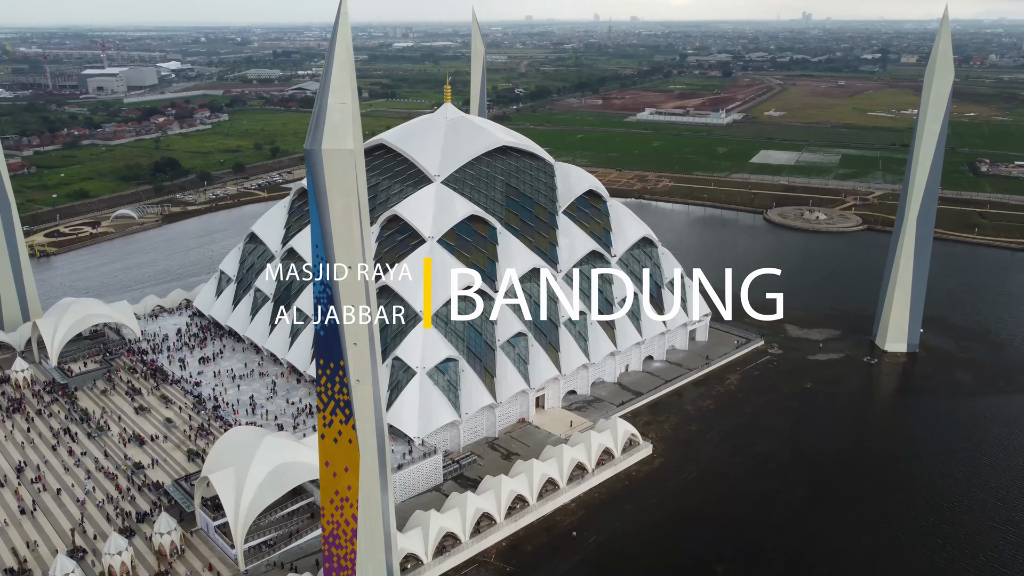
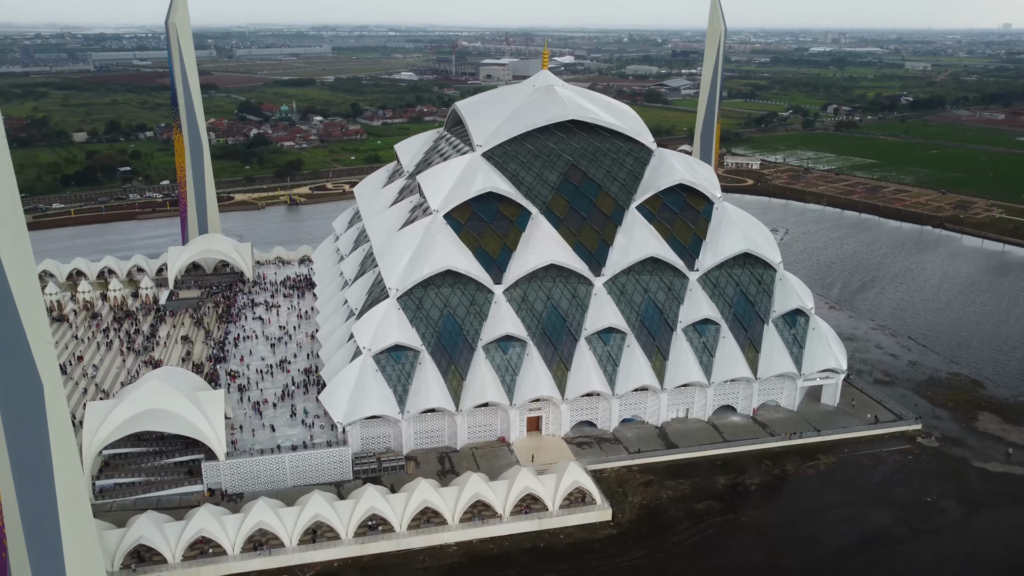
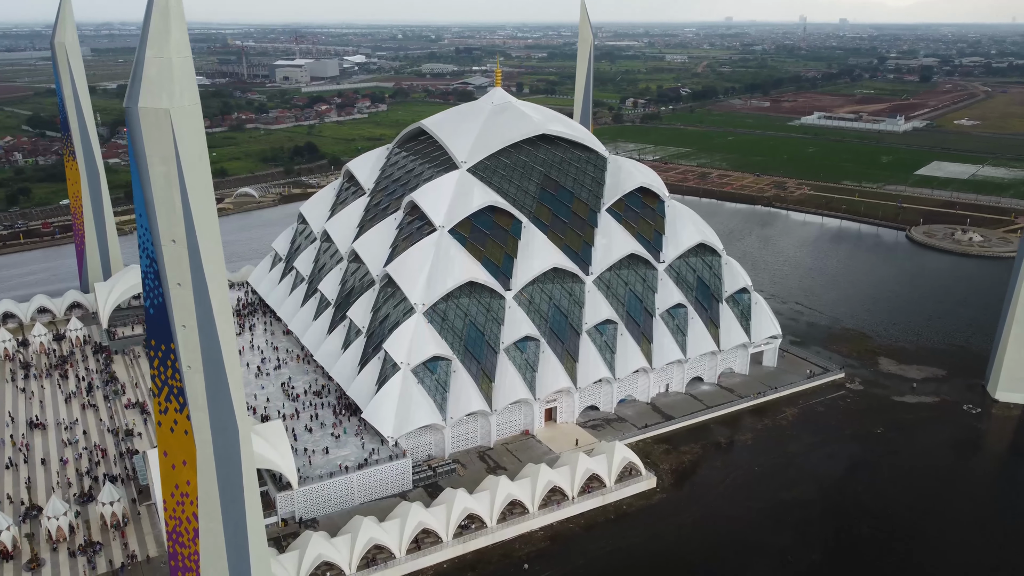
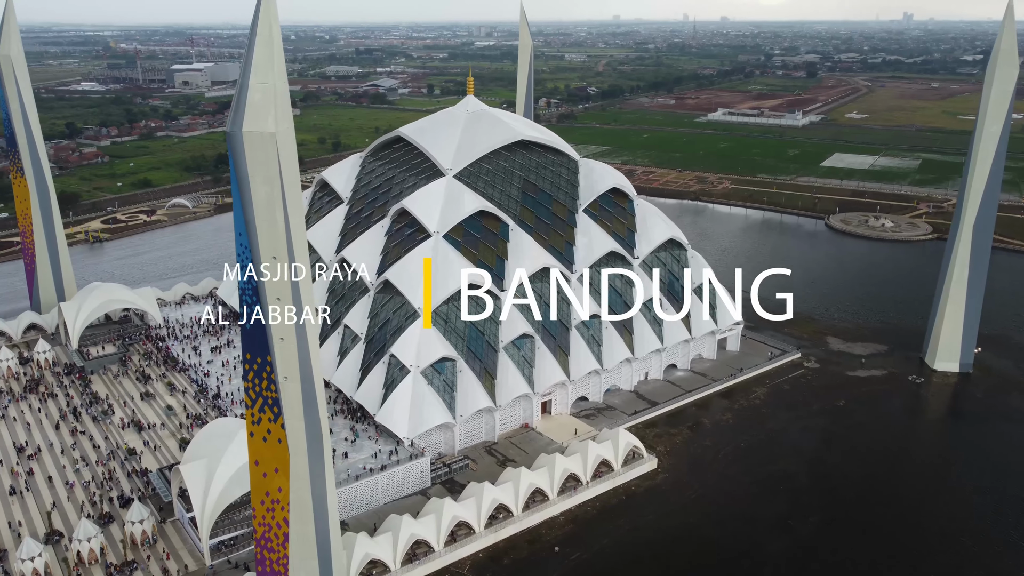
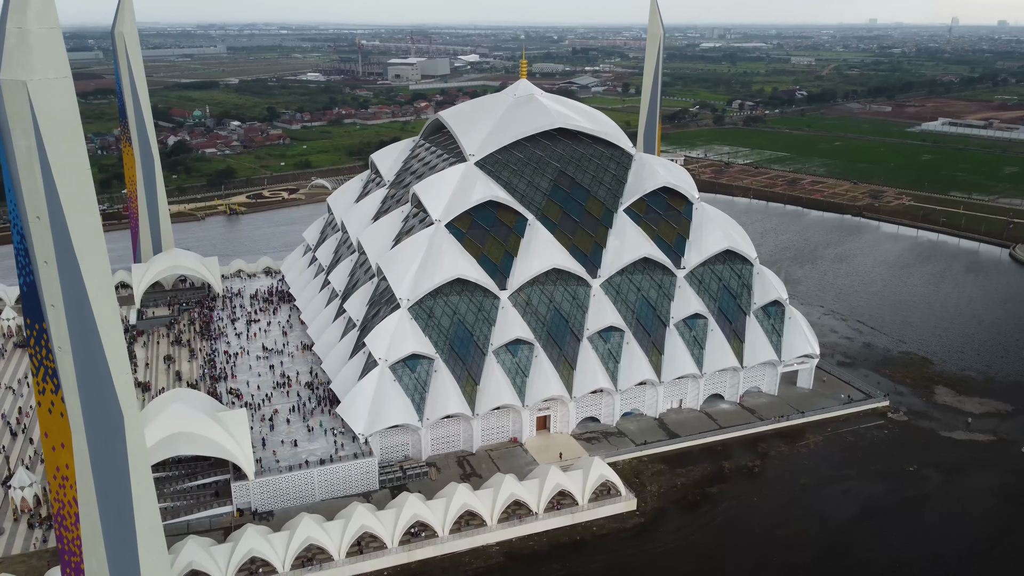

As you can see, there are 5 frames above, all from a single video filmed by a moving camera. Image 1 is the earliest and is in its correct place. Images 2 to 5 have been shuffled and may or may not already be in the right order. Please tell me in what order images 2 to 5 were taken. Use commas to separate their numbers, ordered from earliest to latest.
4, 3, 5, 2
